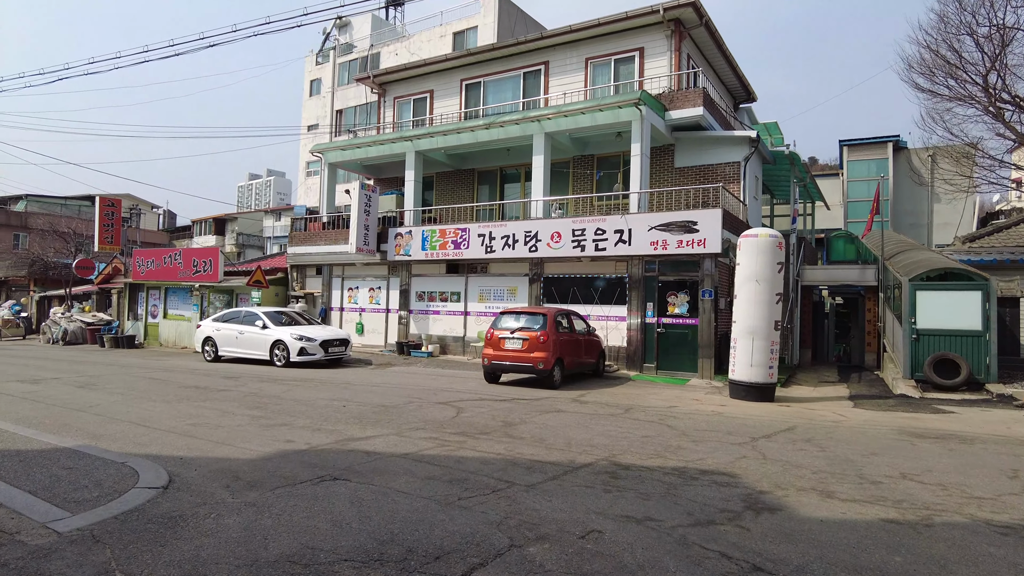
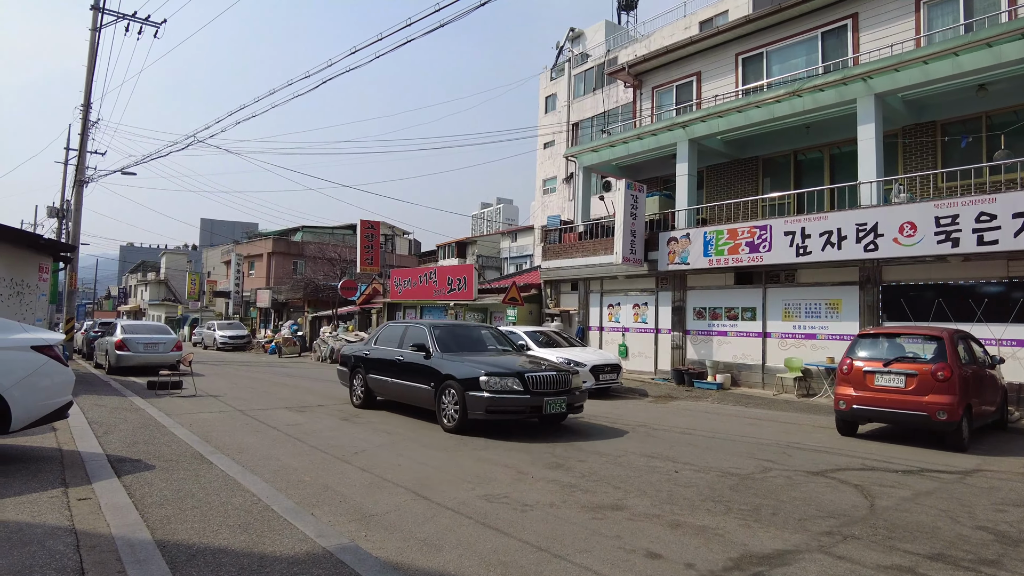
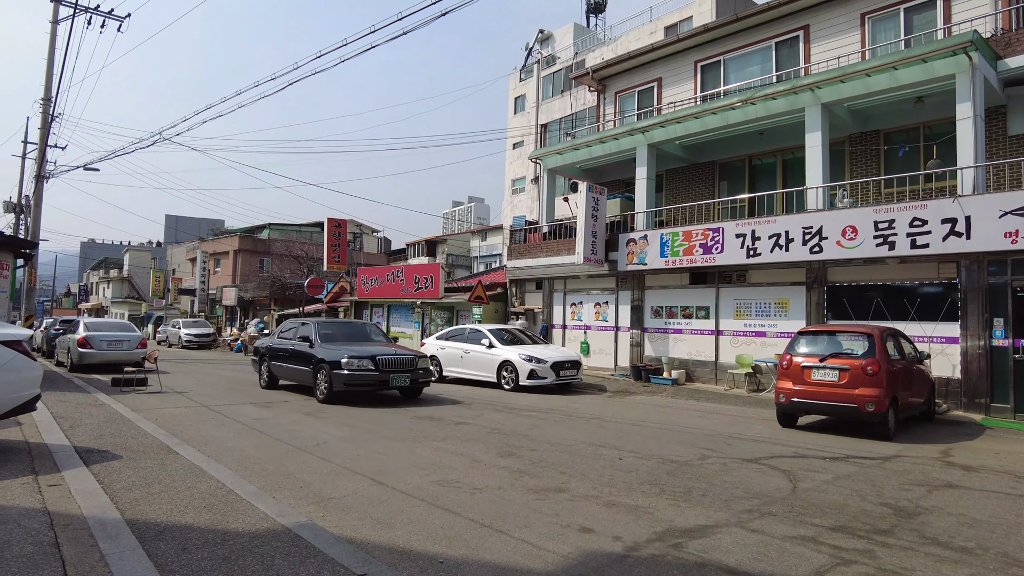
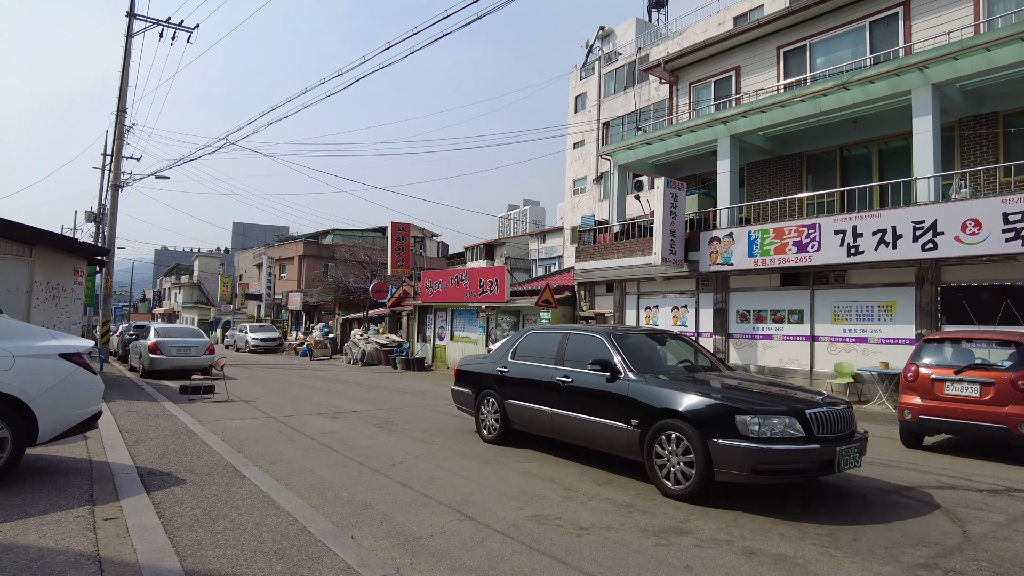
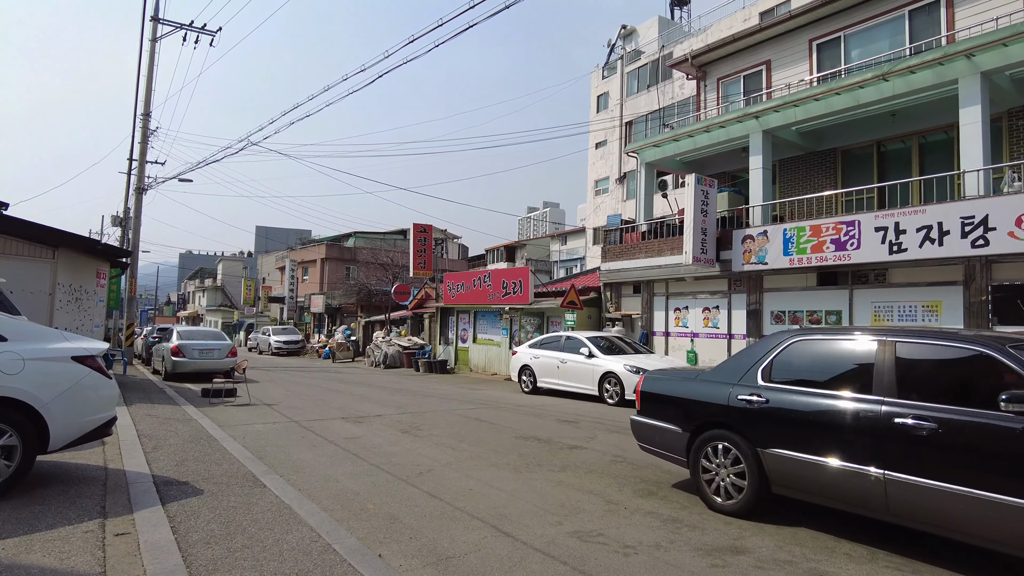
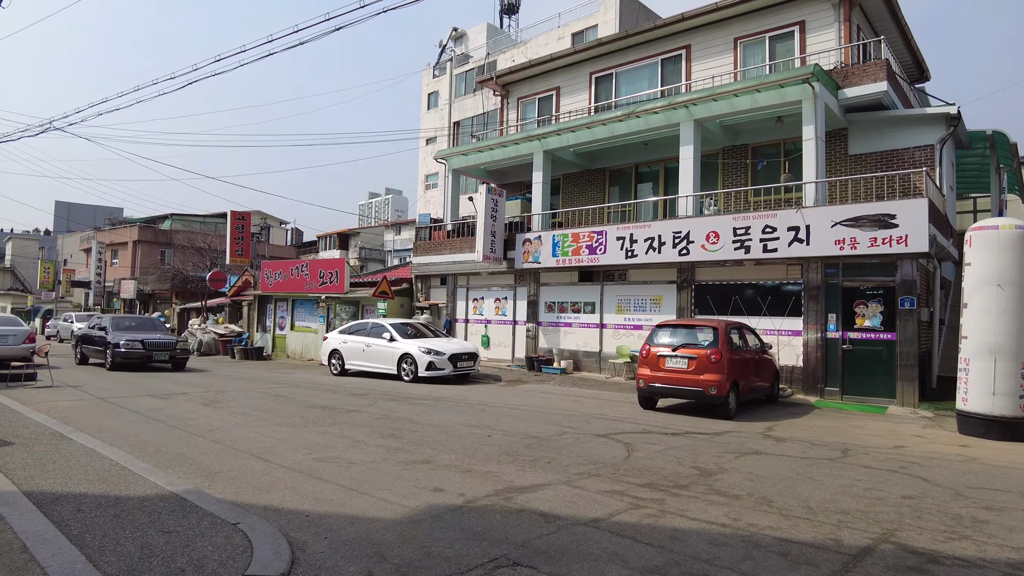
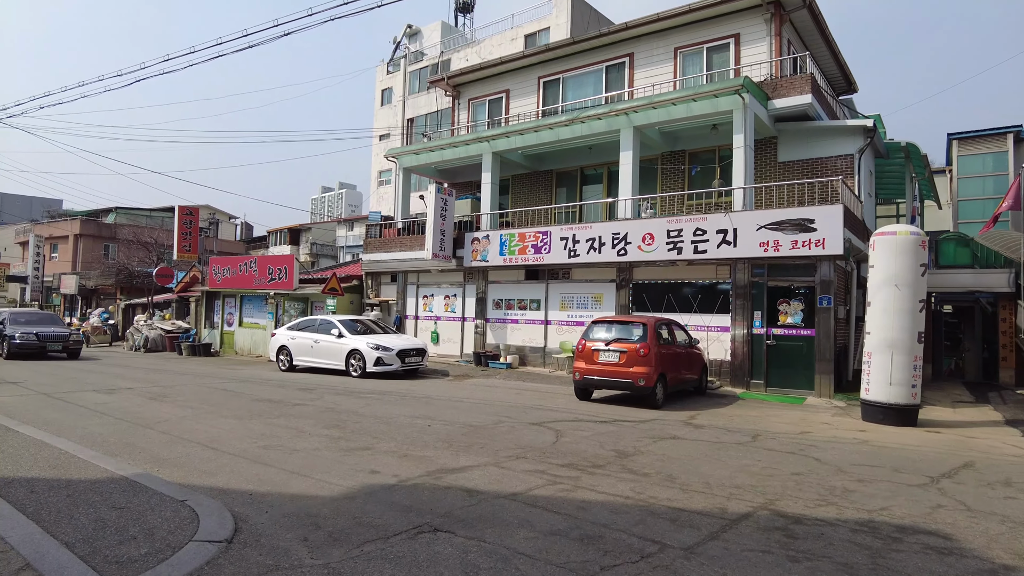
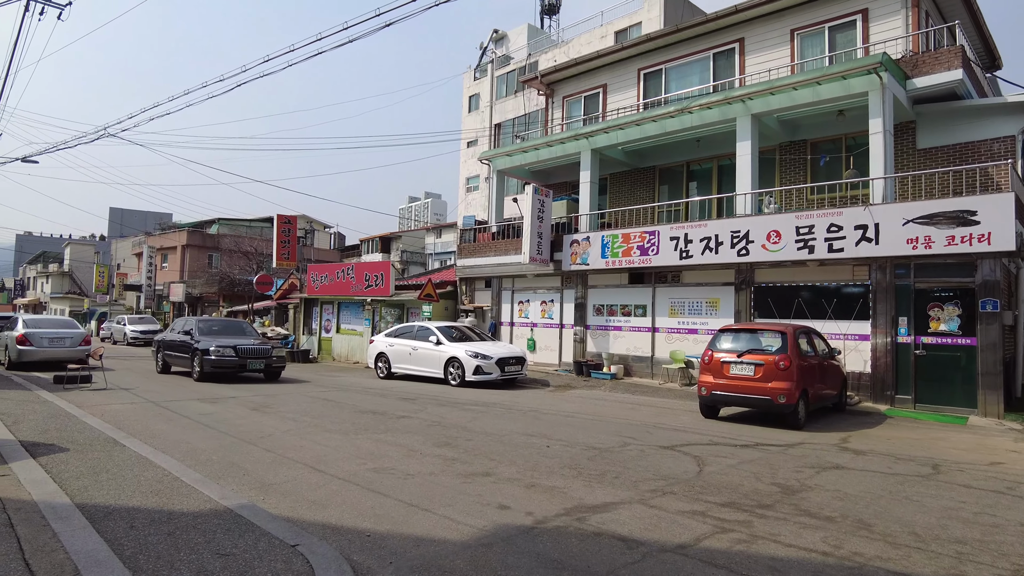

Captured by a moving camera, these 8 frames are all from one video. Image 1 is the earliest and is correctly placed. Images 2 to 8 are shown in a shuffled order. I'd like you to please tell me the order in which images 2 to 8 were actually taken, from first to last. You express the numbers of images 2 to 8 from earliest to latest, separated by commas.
7, 6, 8, 3, 2, 4, 5
